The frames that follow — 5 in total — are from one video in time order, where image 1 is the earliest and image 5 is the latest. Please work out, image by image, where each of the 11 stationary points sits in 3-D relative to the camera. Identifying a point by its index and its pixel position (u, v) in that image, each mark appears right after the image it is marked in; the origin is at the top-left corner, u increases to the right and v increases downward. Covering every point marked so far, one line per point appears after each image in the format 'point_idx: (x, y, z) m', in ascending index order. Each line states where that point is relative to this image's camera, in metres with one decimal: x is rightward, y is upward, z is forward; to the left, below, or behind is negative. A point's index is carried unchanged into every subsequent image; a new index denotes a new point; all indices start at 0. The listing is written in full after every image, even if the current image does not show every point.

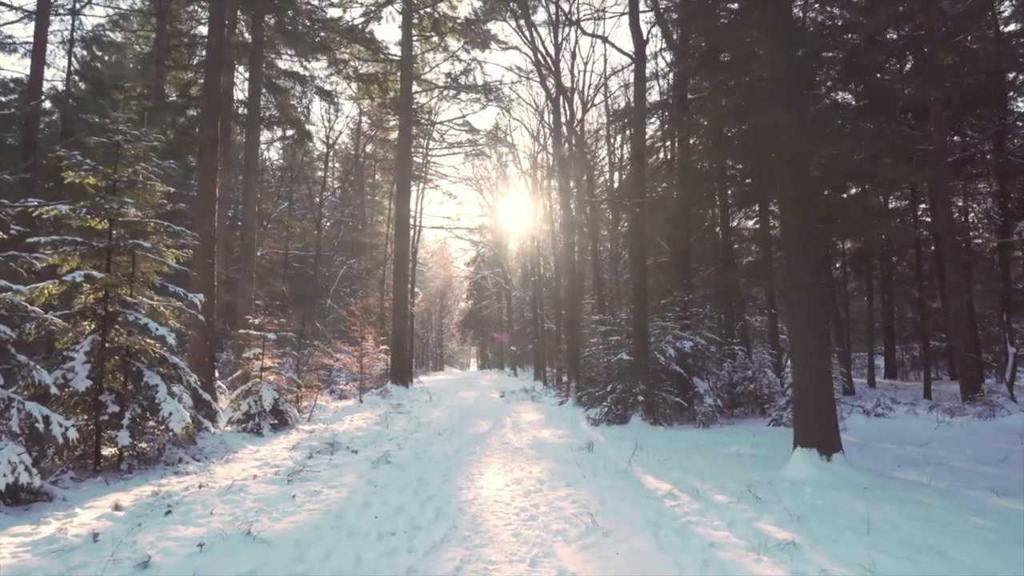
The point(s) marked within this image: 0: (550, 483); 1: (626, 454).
0: (+0.4, -1.8, +5.5) m
1: (+1.4, -2.0, +7.1) m
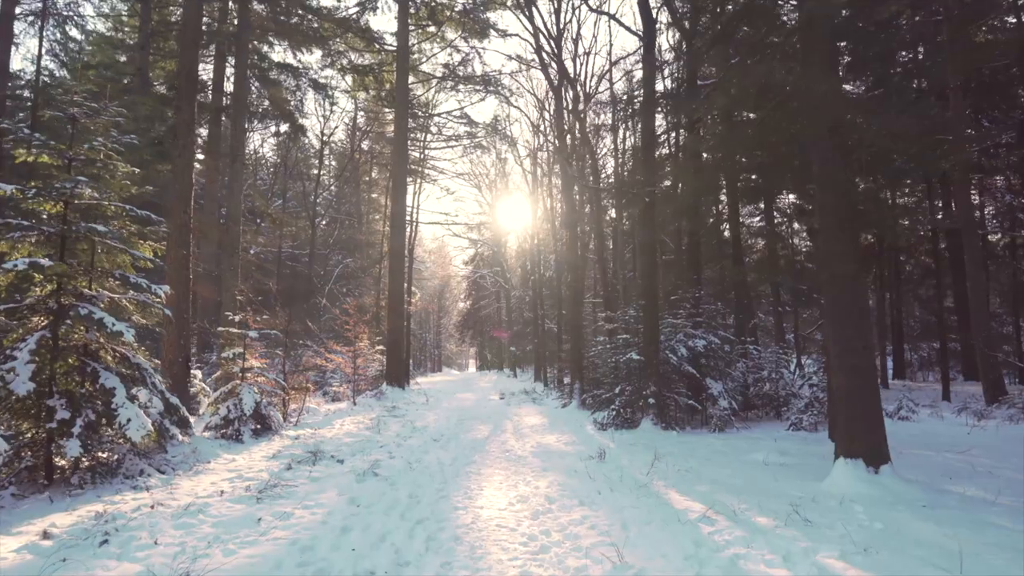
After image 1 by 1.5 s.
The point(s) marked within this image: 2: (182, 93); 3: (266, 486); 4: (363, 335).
0: (+0.4, -1.7, +4.7) m
1: (+1.4, -1.9, +6.4) m
2: (-4.9, +2.9, +8.9) m
3: (-2.3, -1.8, +5.5) m
4: (-4.5, -1.4, +18.2) m
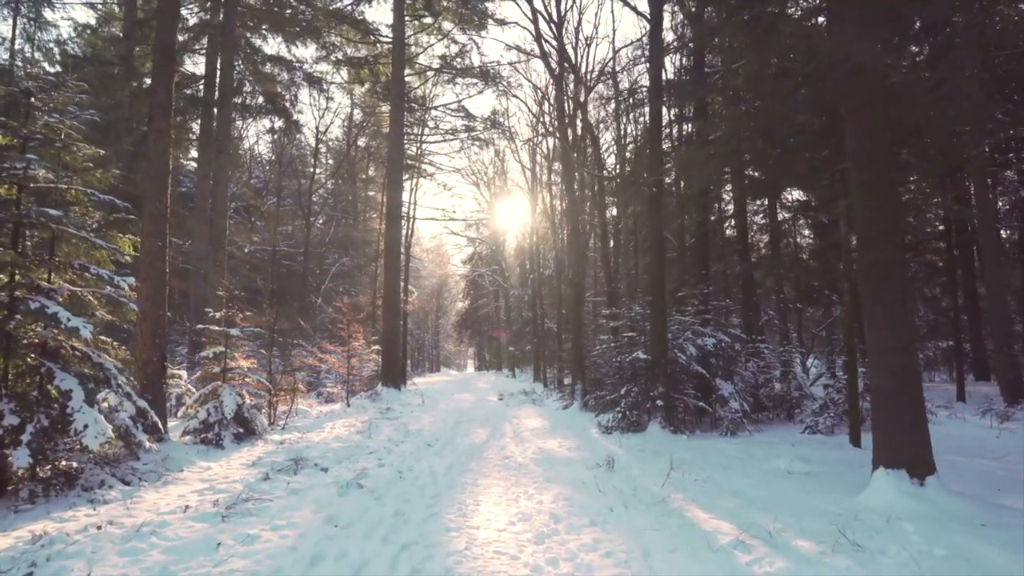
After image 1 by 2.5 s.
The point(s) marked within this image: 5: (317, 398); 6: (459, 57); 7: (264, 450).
0: (+0.4, -1.6, +4.2) m
1: (+1.4, -1.8, +5.8) m
2: (-4.9, +3.0, +8.3) m
3: (-2.3, -1.8, +5.0) m
4: (-4.5, -1.4, +17.6) m
5: (-6.3, -3.6, +19.4) m
6: (-1.7, +7.6, +19.8) m
7: (-3.3, -2.1, +7.9) m
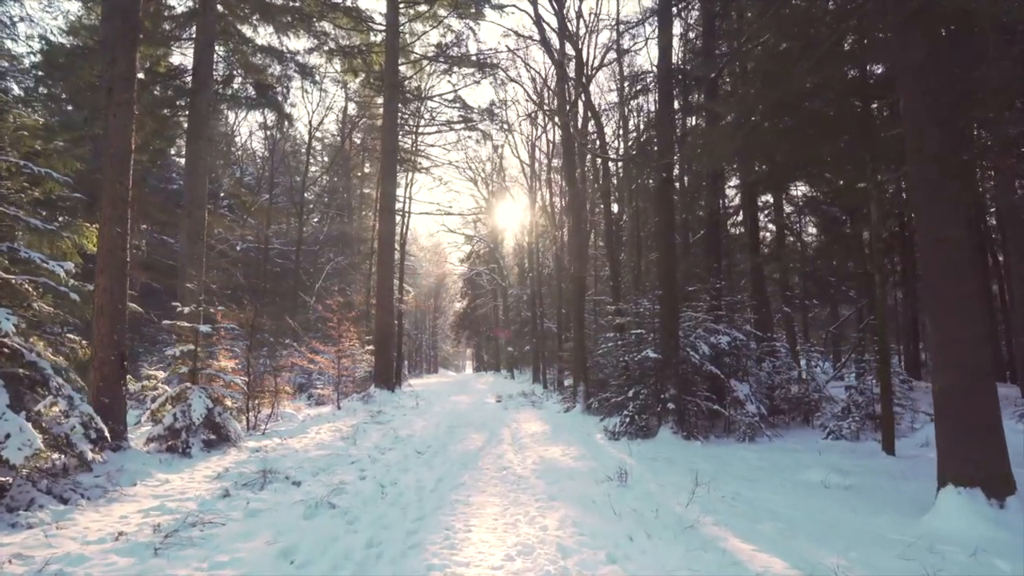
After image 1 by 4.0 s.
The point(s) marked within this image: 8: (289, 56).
0: (+0.4, -1.5, +3.4) m
1: (+1.4, -1.7, +5.0) m
2: (-4.9, +3.1, +7.5) m
3: (-2.3, -1.6, +4.2) m
4: (-4.6, -1.3, +16.8) m
5: (-6.4, -3.5, +18.6) m
6: (-1.8, +7.7, +19.0) m
7: (-3.3, -2.0, +7.1) m
8: (-5.3, +5.5, +14.3) m
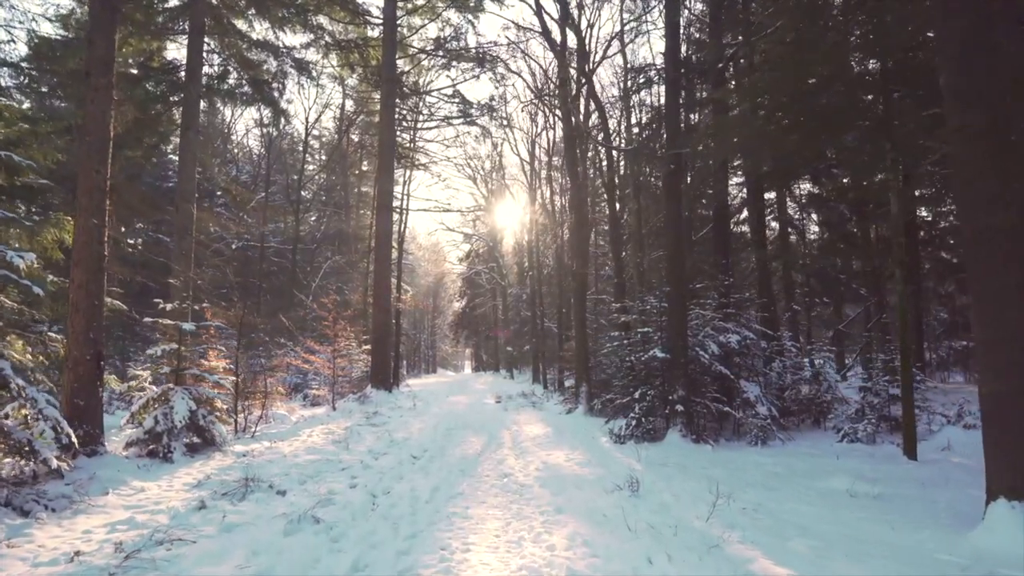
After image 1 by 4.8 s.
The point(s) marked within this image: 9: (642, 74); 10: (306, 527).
0: (+0.4, -1.5, +3.0) m
1: (+1.4, -1.6, +4.6) m
2: (-4.9, +3.2, +7.1) m
3: (-2.3, -1.6, +3.8) m
4: (-4.6, -1.2, +16.4) m
5: (-6.4, -3.4, +18.2) m
6: (-1.8, +7.8, +18.6) m
7: (-3.3, -2.0, +6.7) m
8: (-5.3, +5.6, +13.9) m
9: (+2.9, +4.8, +13.5) m
10: (-1.4, -1.6, +4.1) m
